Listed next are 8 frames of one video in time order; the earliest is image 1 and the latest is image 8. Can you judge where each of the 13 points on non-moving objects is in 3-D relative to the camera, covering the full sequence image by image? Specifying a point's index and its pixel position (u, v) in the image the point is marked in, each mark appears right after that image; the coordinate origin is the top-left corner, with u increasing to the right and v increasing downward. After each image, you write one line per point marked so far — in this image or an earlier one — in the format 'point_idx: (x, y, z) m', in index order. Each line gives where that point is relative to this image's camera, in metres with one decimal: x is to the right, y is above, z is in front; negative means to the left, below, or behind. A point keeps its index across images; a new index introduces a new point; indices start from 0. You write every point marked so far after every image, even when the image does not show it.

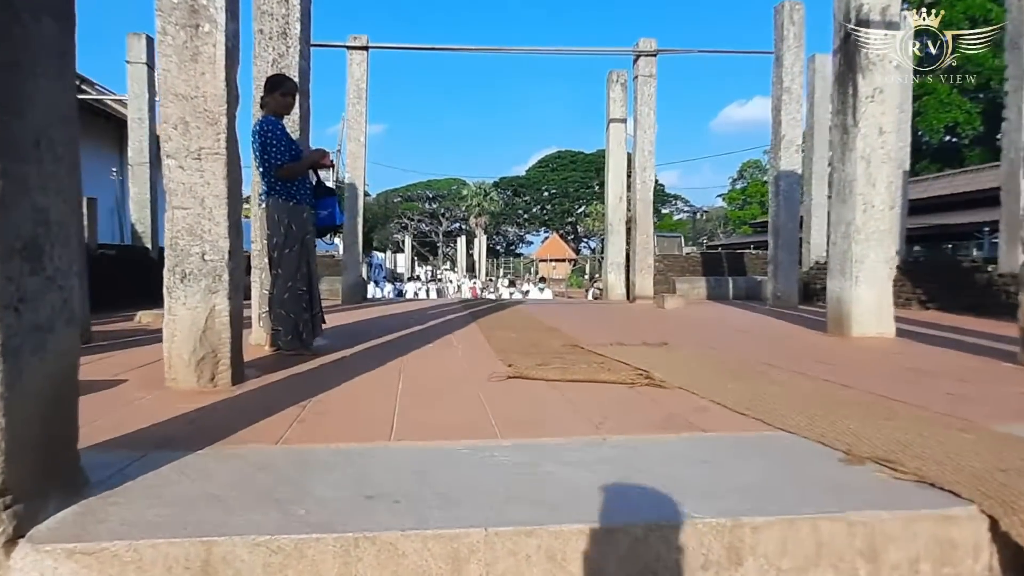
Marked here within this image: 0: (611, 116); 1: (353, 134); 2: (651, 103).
0: (+1.7, +2.9, +11.5) m
1: (-2.3, +2.2, +9.9) m
2: (+2.1, +2.7, +10.1) m
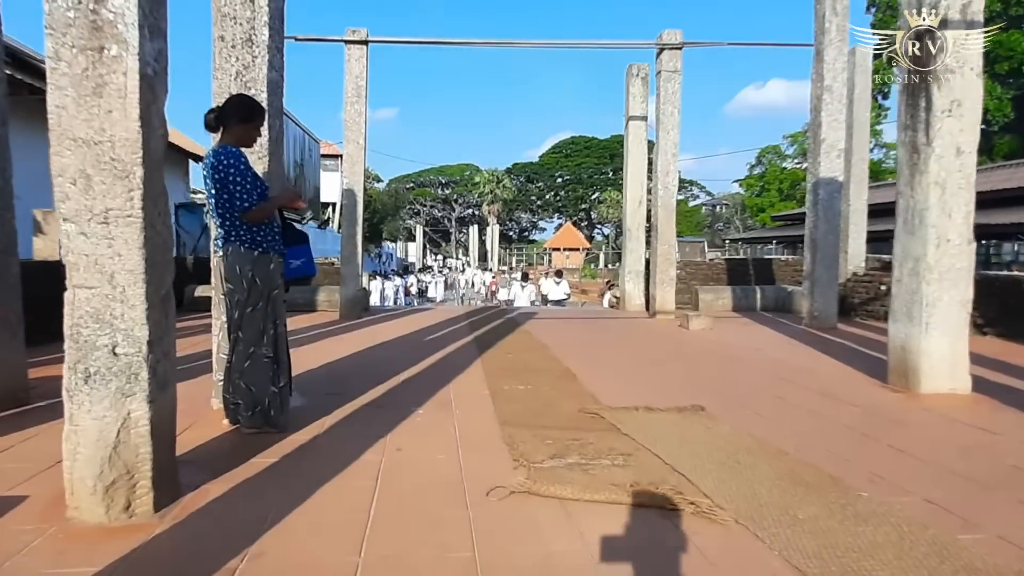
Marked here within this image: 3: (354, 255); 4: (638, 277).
0: (+1.9, +2.8, +10.7) m
1: (-2.2, +2.0, +9.1) m
2: (+2.2, +2.6, +9.3) m
3: (-2.1, +0.4, +9.2) m
4: (+2.0, +0.2, +10.8) m
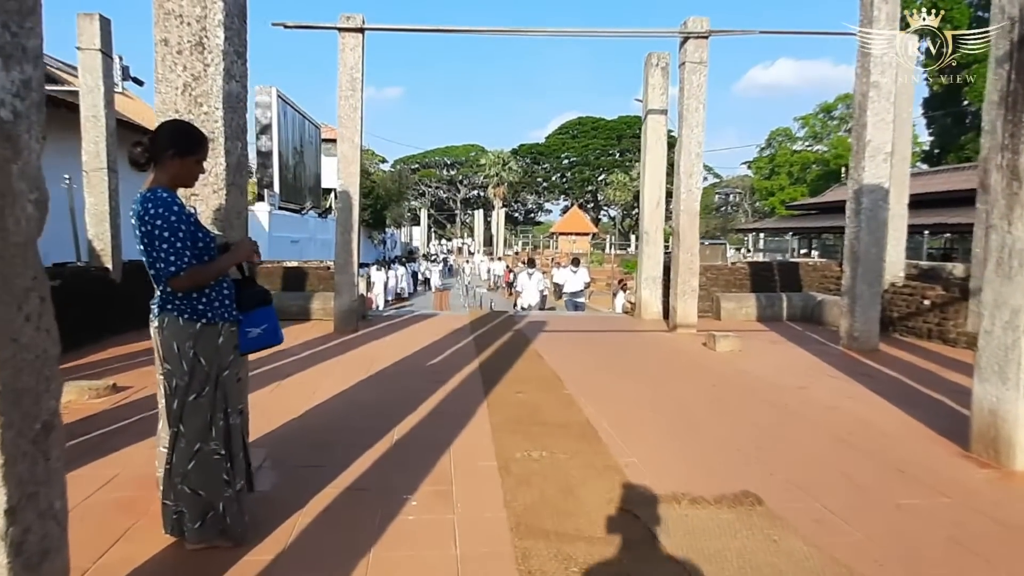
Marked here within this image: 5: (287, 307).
0: (+2.0, +2.7, +9.9) m
1: (-2.1, +1.9, +8.4) m
2: (+2.3, +2.4, +8.5) m
3: (-2.0, +0.3, +8.5) m
4: (+2.1, +0.1, +10.1) m
5: (-3.2, -0.3, +9.5) m
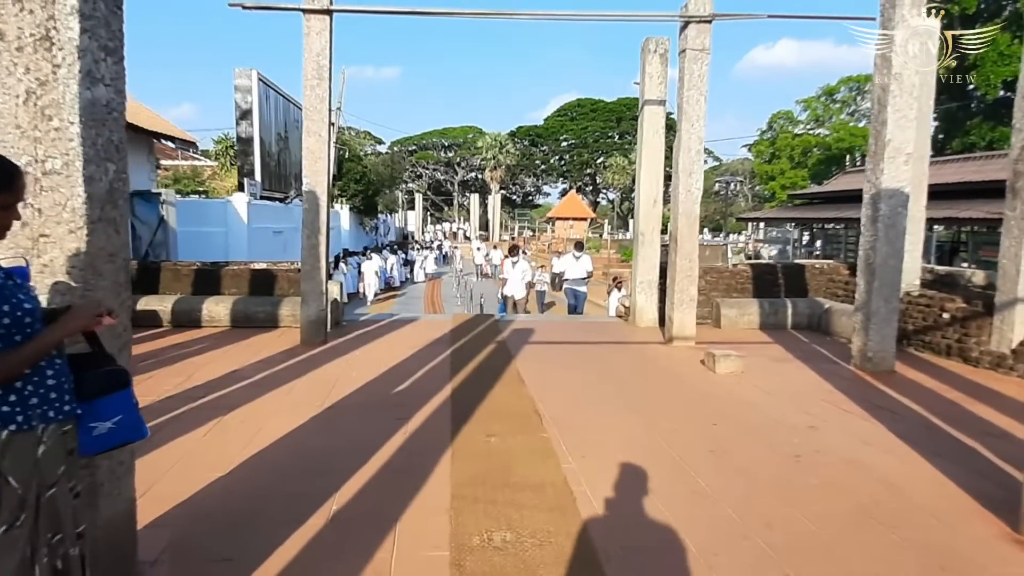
0: (+1.8, +2.6, +9.1) m
1: (-2.3, +1.8, +7.6) m
2: (+2.2, +2.3, +7.7) m
3: (-2.2, +0.2, +7.8) m
4: (+1.9, 0.0, +9.4) m
5: (-3.4, -0.3, +8.8) m
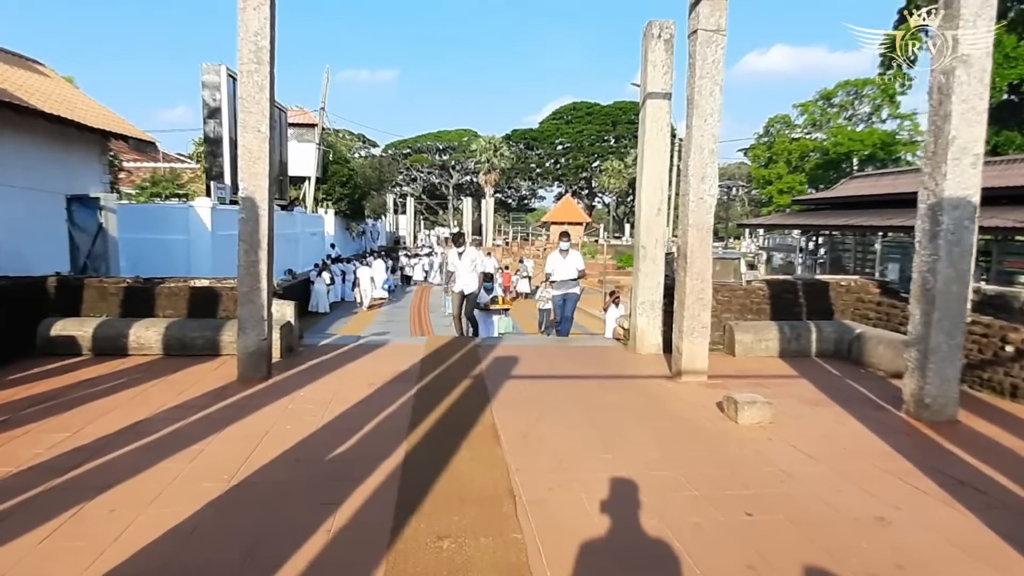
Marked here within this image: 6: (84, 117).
0: (+1.6, +2.3, +7.9) m
1: (-2.5, +1.6, +6.4) m
2: (+2.0, +2.1, +6.5) m
3: (-2.4, 0.0, +6.5) m
4: (+1.7, -0.3, +8.1) m
5: (-3.6, -0.6, +7.6) m
6: (-7.7, +3.1, +12.2) m
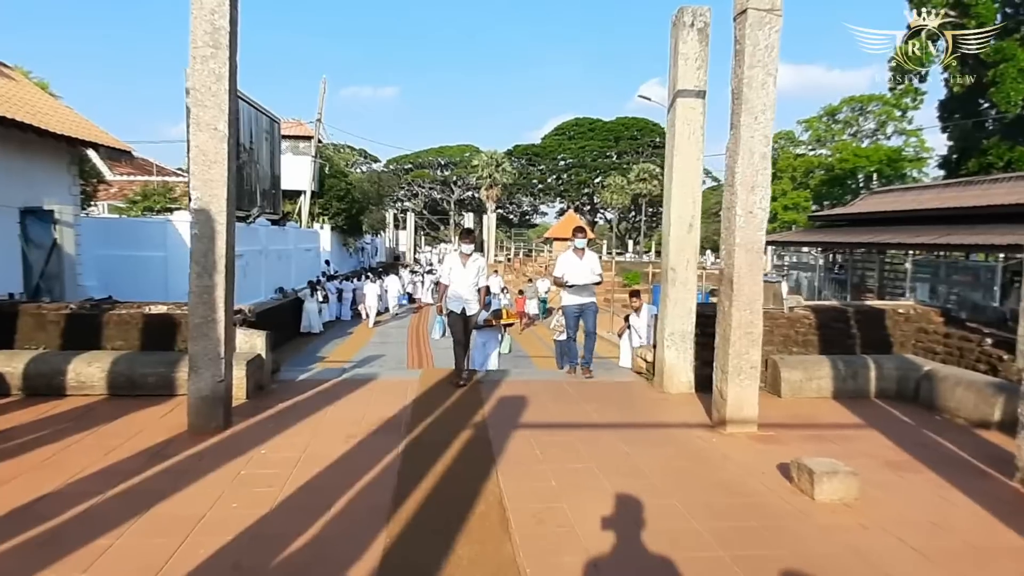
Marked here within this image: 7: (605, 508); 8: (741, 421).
0: (+1.7, +2.0, +6.8) m
1: (-2.4, +1.3, +5.3) m
2: (+2.0, +1.8, +5.4) m
3: (-2.4, -0.3, +5.3) m
4: (+1.8, -0.6, +7.0) m
5: (-3.5, -0.8, +6.4) m
6: (-7.6, +2.7, +11.1) m
7: (+0.5, -1.3, +3.5) m
8: (+1.9, -1.1, +5.6) m
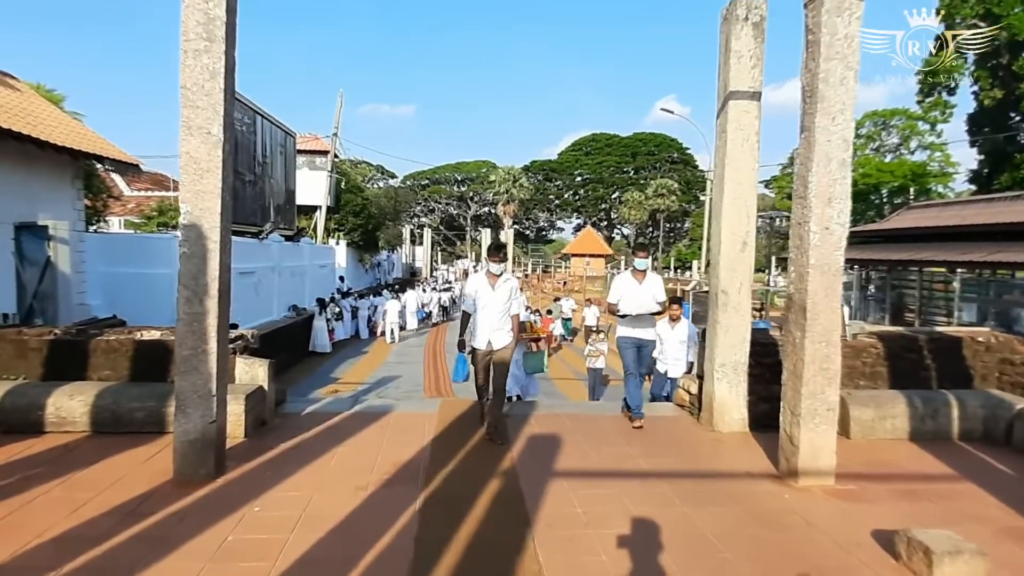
0: (+2.0, +1.8, +6.0) m
1: (-2.1, +1.1, +4.6) m
2: (+2.3, +1.6, +4.6) m
3: (-2.1, -0.5, +4.6) m
4: (+2.1, -0.8, +6.2) m
5: (-3.2, -1.0, +5.7) m
6: (-7.2, +2.4, +10.6) m
7: (+0.7, -1.5, +2.7) m
8: (+2.1, -1.3, +4.8) m
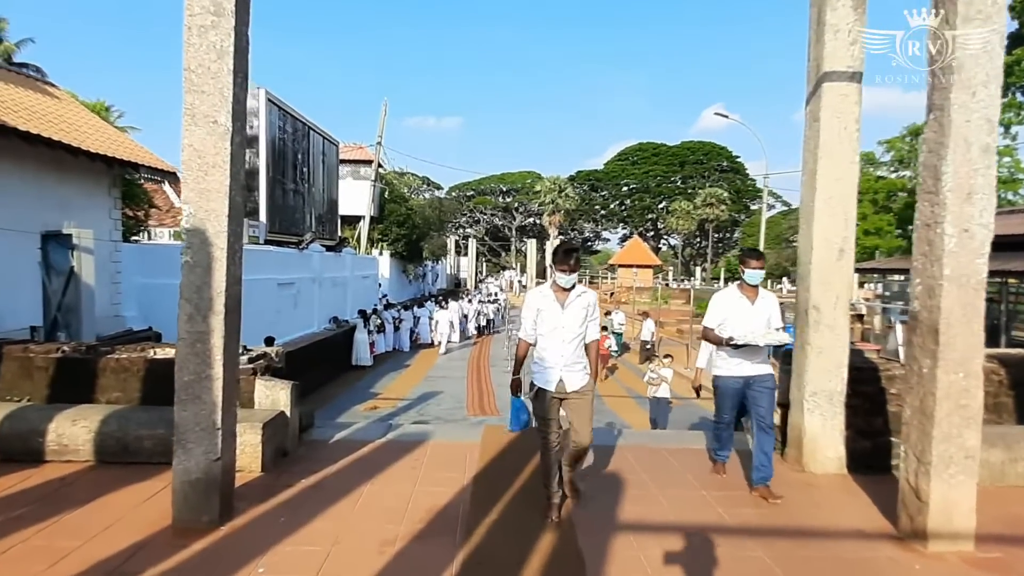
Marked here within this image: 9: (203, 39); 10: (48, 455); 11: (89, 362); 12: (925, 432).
0: (+2.4, +1.7, +5.1) m
1: (-1.8, +1.1, +3.9) m
2: (+2.6, +1.5, +3.7) m
3: (-1.8, -0.5, +4.0) m
4: (+2.5, -0.9, +5.2) m
5: (-2.8, -1.1, +5.1) m
6: (-6.4, +2.2, +10.3) m
7: (+0.9, -1.5, +1.8) m
8: (+2.5, -1.4, +3.8) m
9: (-1.8, +1.5, +3.9) m
10: (-3.5, -1.3, +5.1) m
11: (-3.5, -0.6, +5.5) m
12: (+2.4, -0.8, +3.9) m
